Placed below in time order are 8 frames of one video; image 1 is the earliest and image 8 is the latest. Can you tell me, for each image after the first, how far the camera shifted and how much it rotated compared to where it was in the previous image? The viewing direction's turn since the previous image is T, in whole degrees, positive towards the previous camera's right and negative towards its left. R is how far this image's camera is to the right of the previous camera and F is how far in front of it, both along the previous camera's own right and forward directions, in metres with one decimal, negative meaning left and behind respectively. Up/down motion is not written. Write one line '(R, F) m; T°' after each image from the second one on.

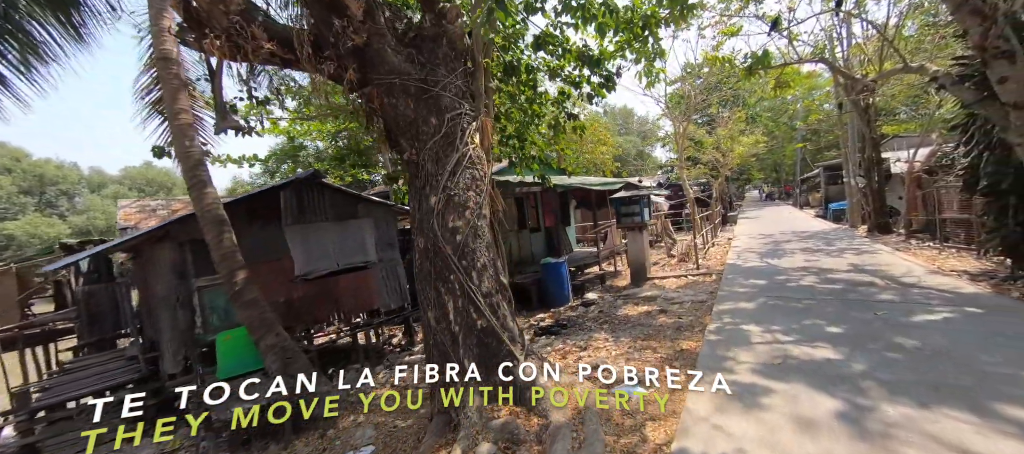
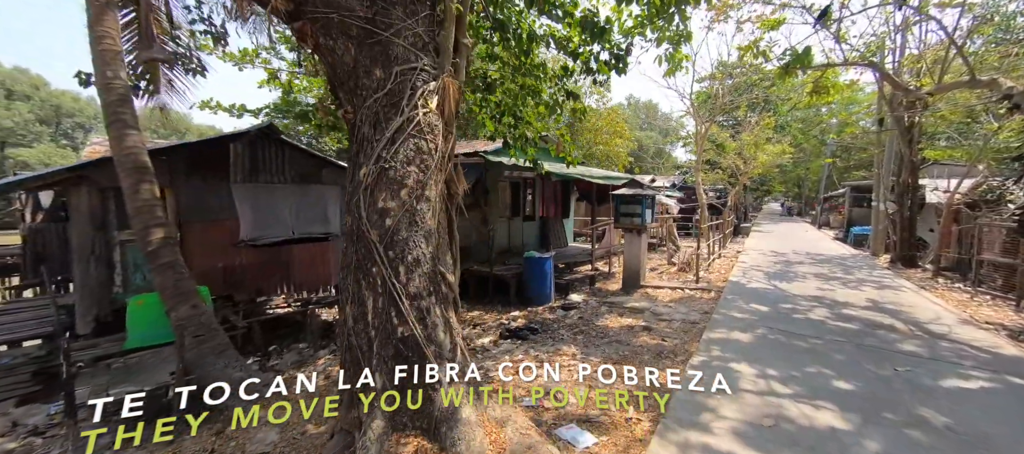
(+0.5, +0.8) m; -1°
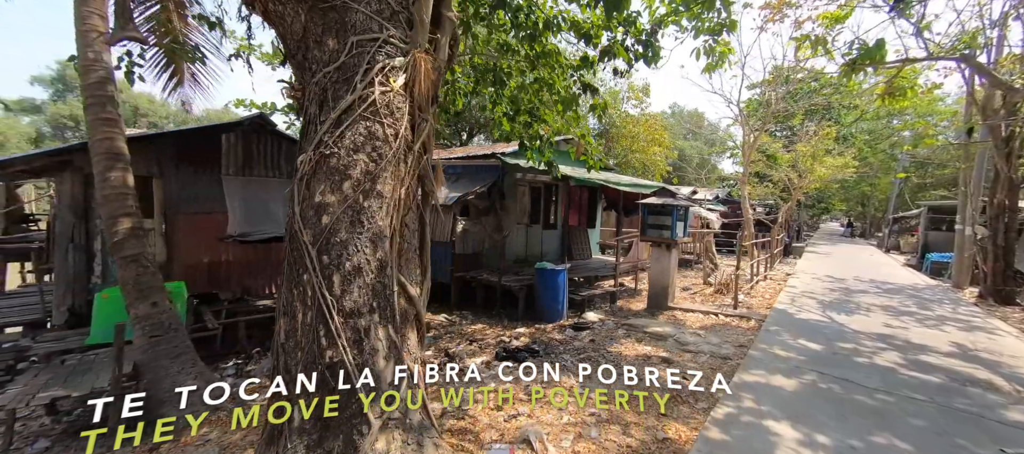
(+0.4, +0.7) m; -6°
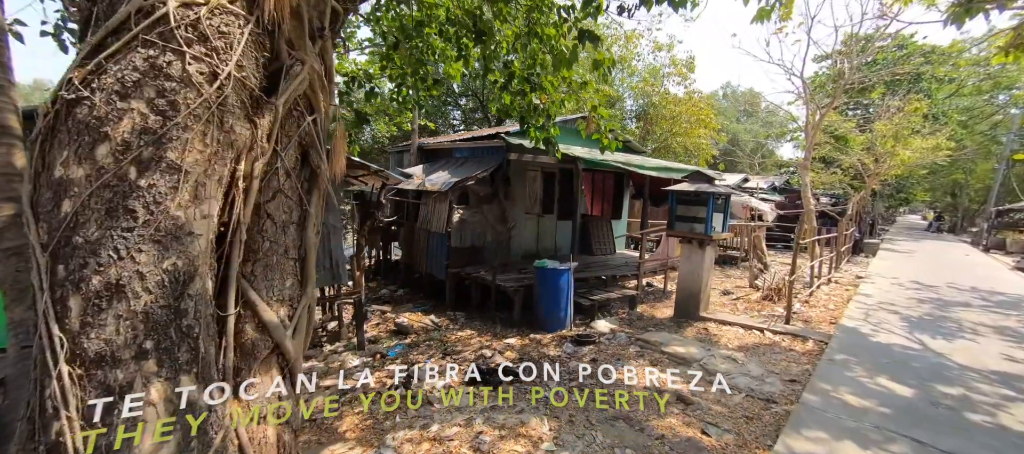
(+0.7, +1.1) m; -6°
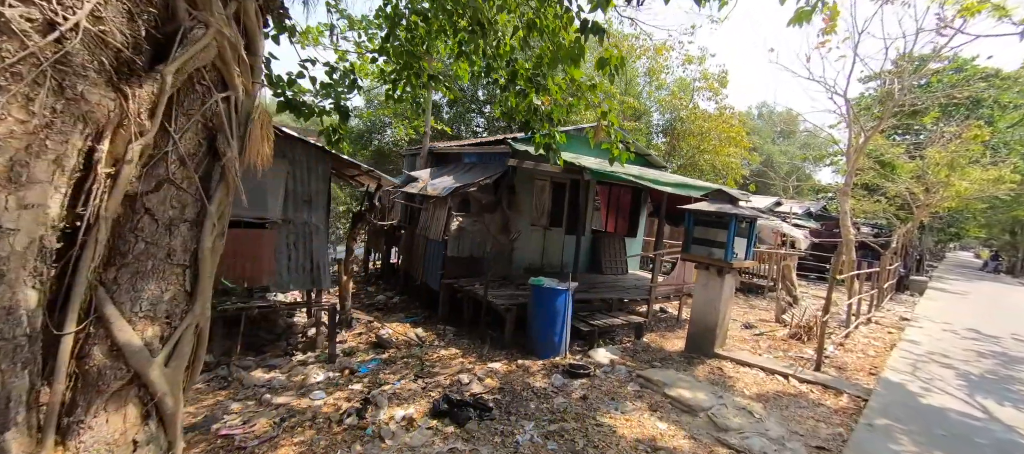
(+0.3, +0.5) m; -3°
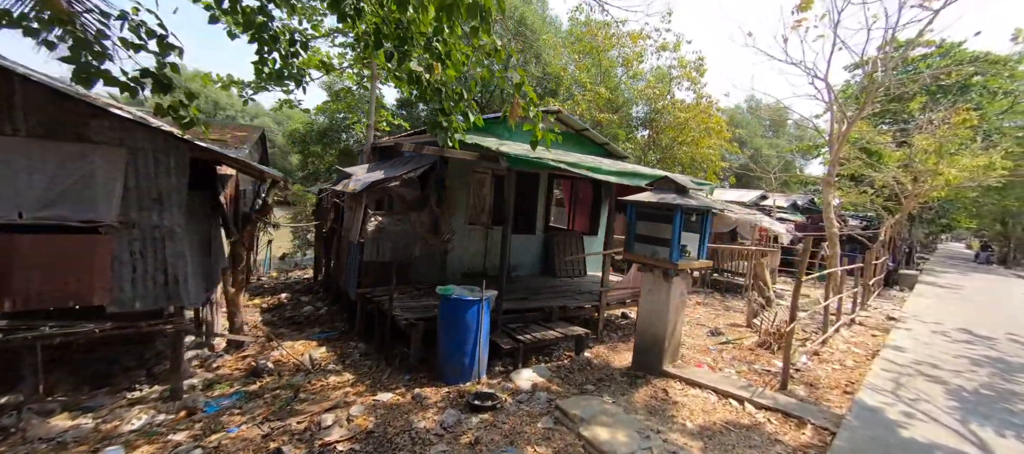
(+1.0, +0.9) m; +1°
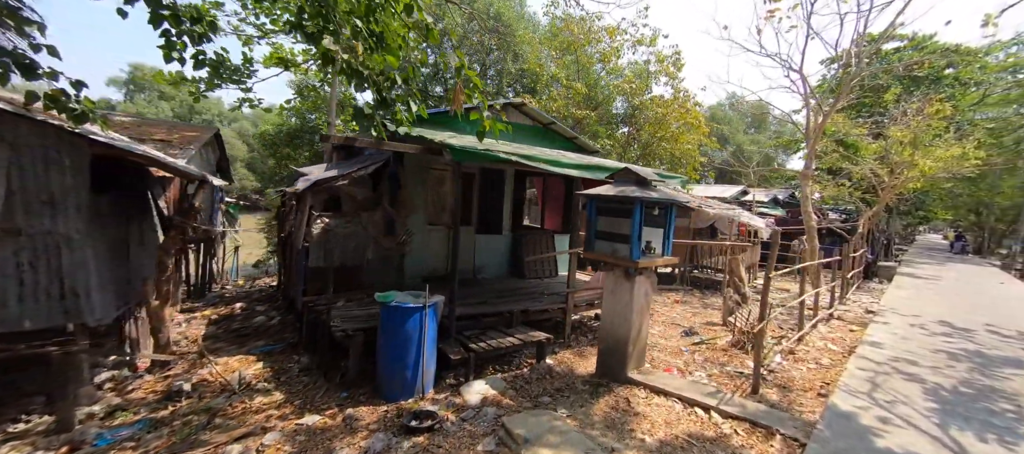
(+0.4, +0.4) m; +2°
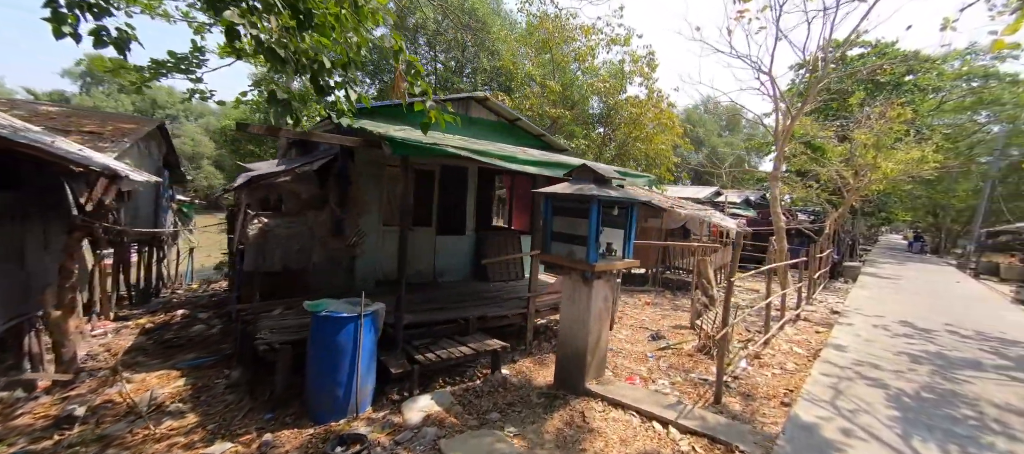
(+0.3, +0.3) m; +3°
